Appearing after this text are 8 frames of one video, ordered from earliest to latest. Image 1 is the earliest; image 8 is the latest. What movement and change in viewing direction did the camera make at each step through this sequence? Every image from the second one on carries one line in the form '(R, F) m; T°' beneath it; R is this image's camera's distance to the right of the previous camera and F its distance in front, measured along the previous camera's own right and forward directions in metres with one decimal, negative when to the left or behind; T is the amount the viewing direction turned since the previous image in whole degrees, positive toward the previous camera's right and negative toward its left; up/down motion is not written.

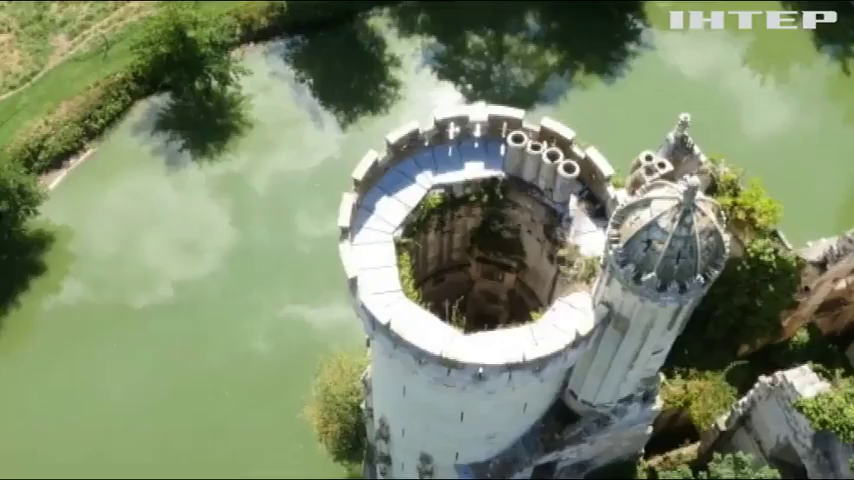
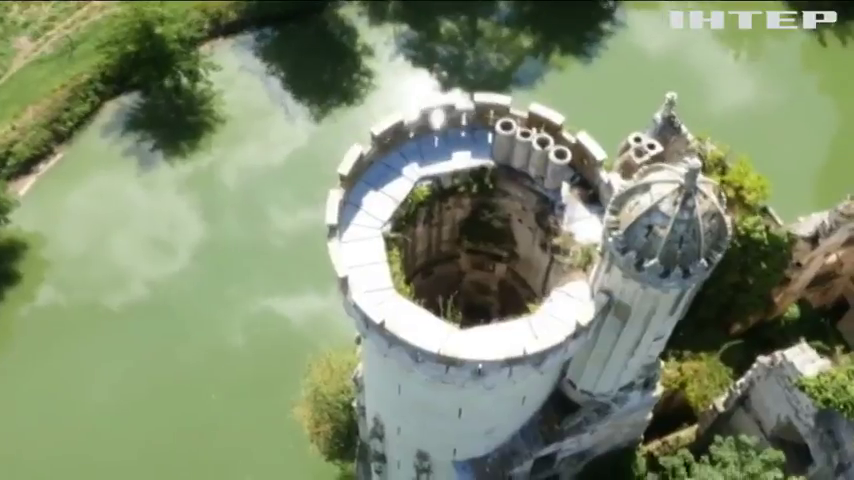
(-0.3, +0.7) m; +2°
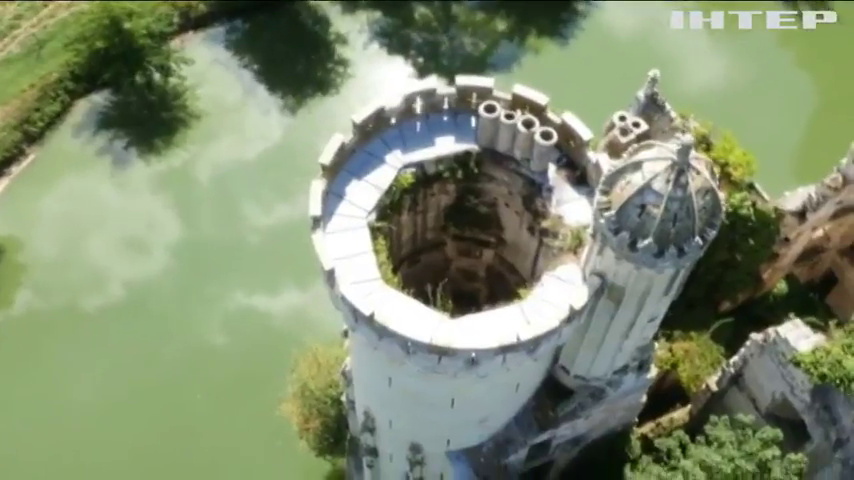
(-0.2, +0.5) m; +1°
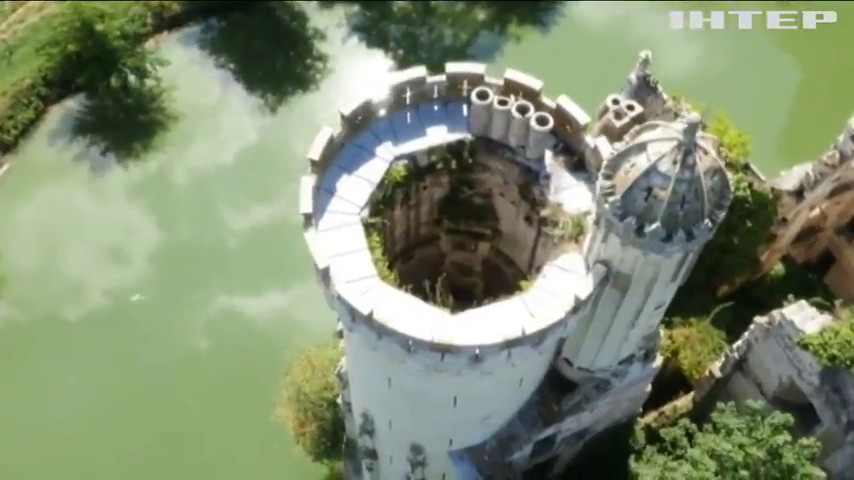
(-0.3, +0.7) m; +1°
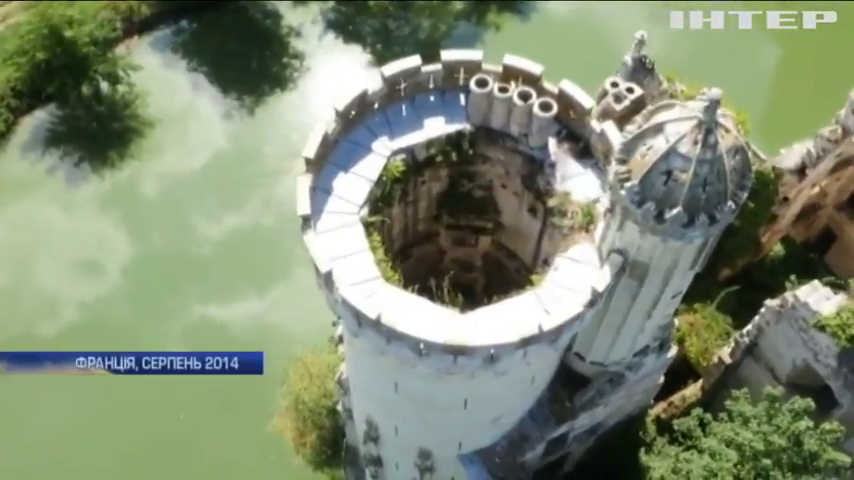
(-0.5, +0.9) m; +1°
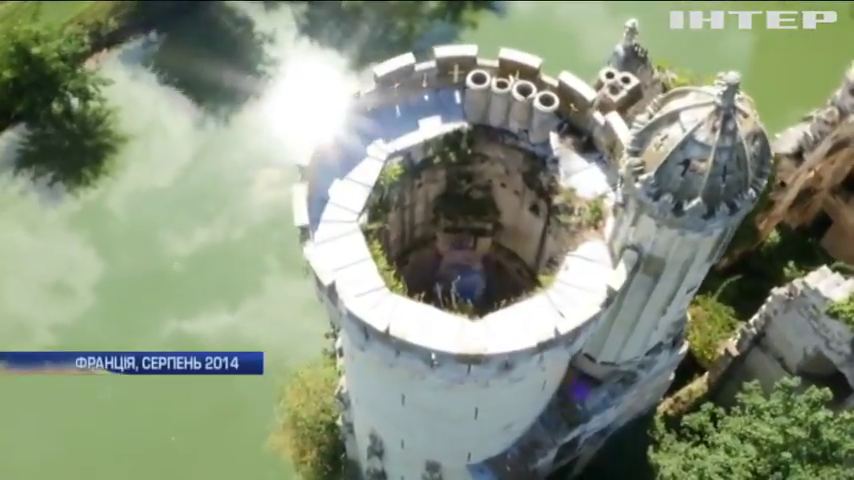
(-0.5, +0.8) m; +2°
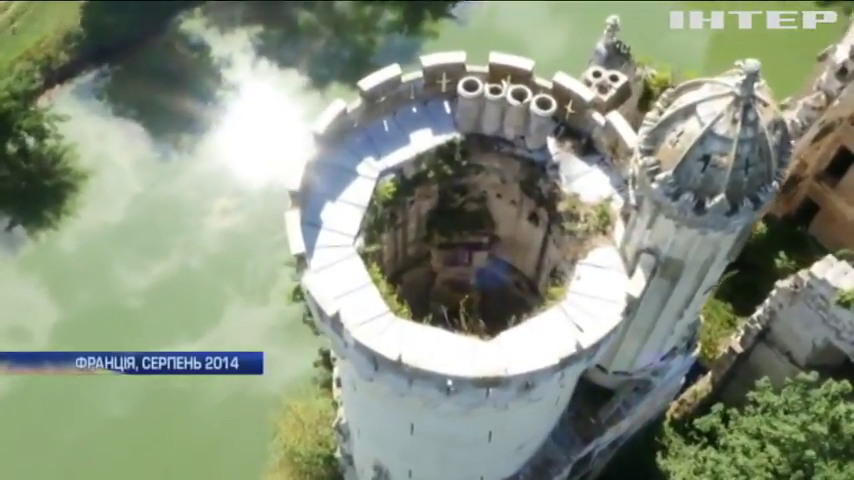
(-0.7, +1.0) m; +2°
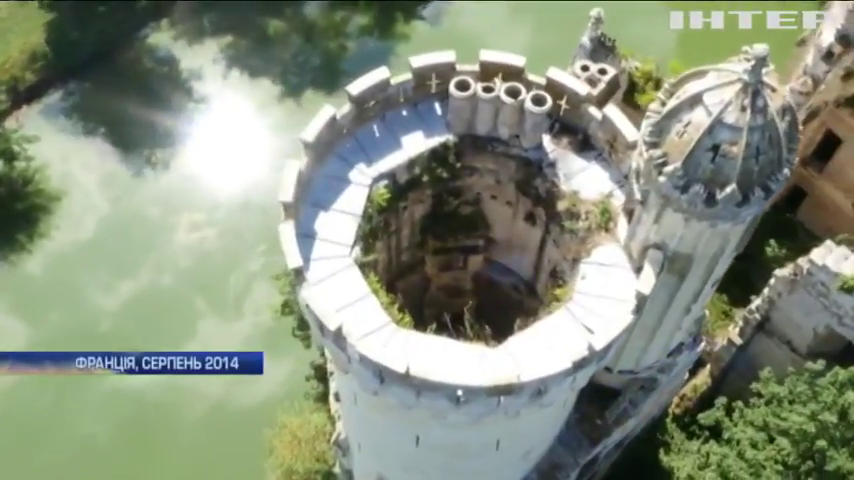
(-0.4, +0.5) m; +2°
